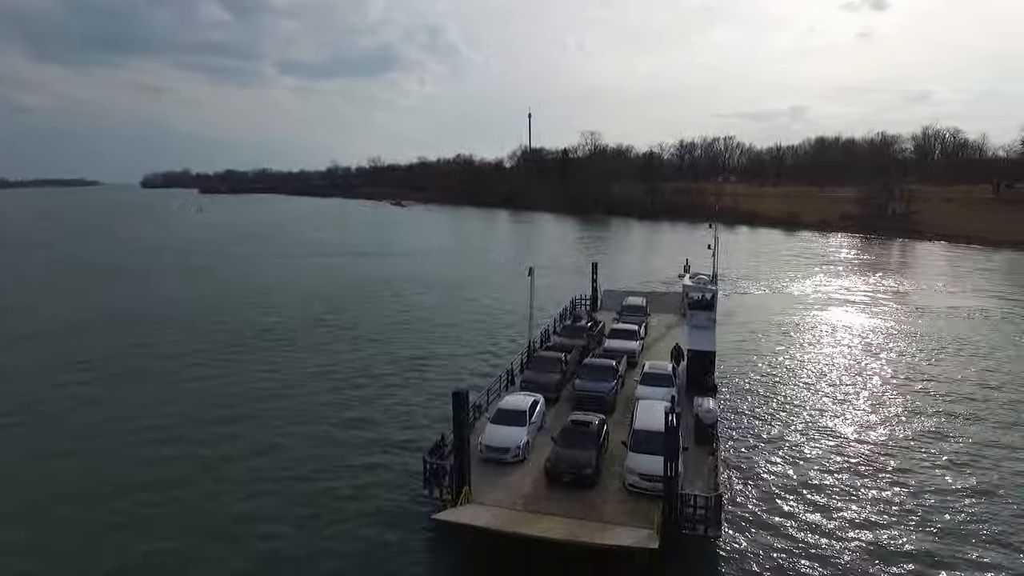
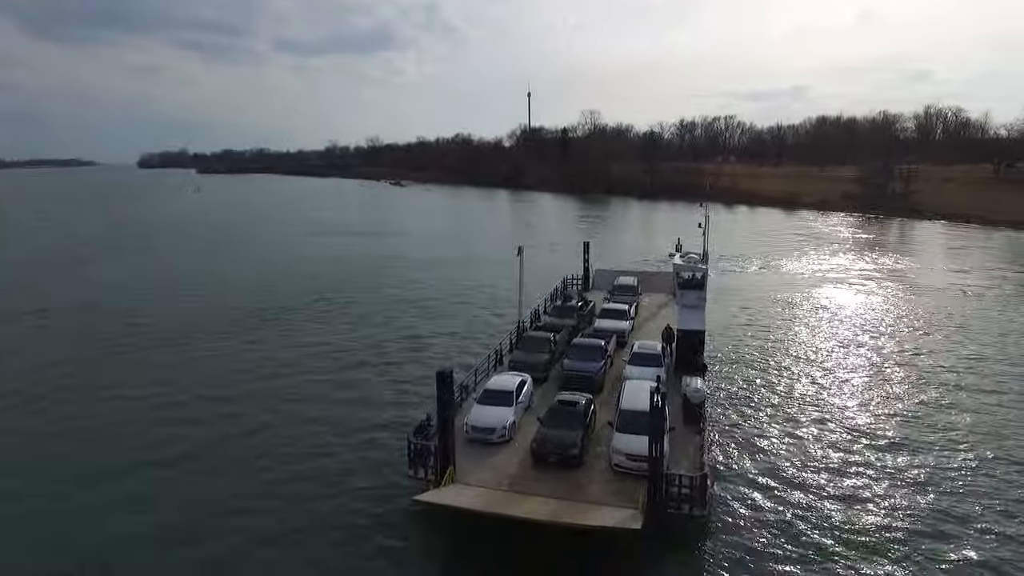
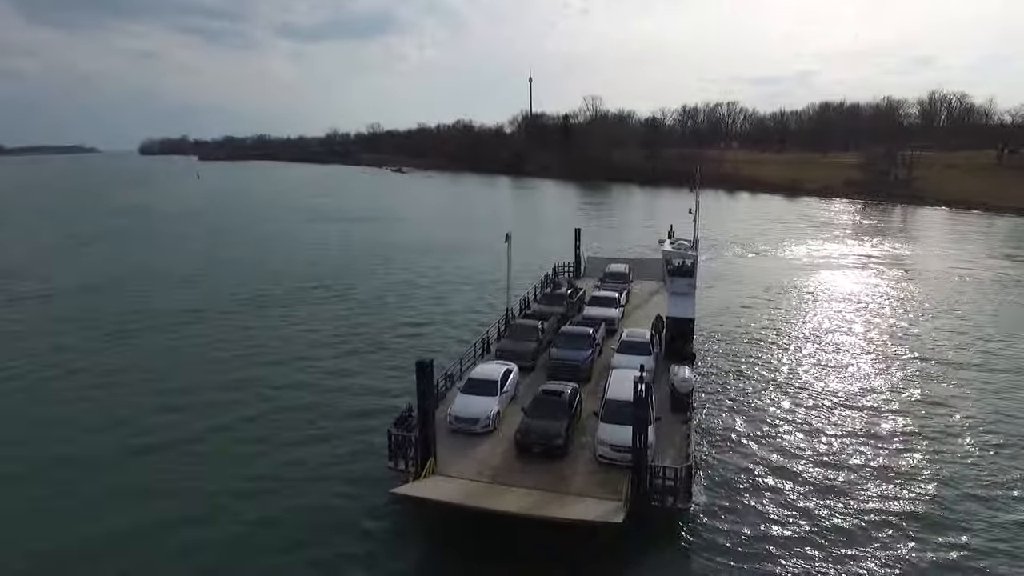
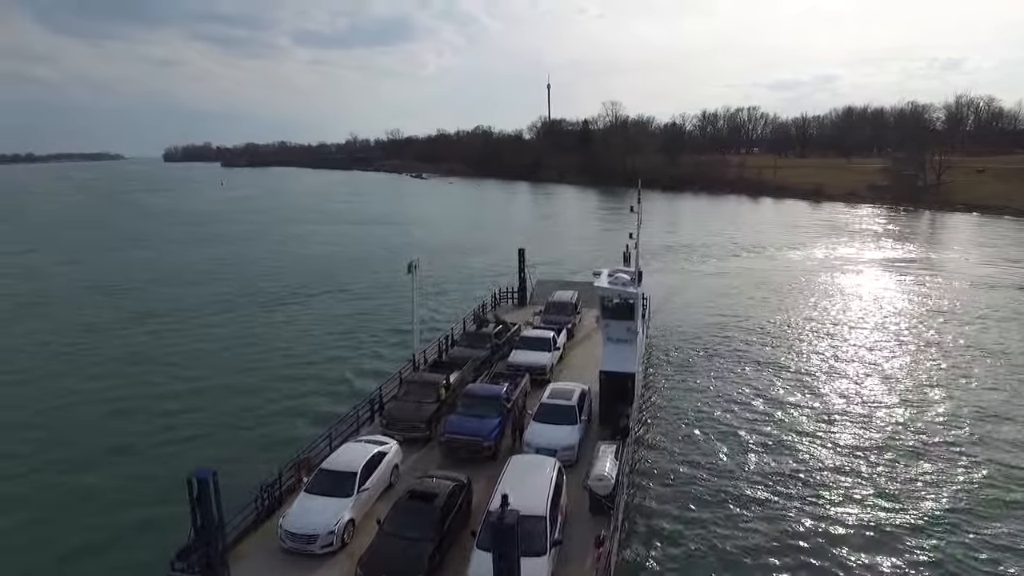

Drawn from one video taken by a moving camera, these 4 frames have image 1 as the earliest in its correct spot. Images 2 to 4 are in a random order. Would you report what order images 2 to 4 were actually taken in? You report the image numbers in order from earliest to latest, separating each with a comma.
2, 3, 4
